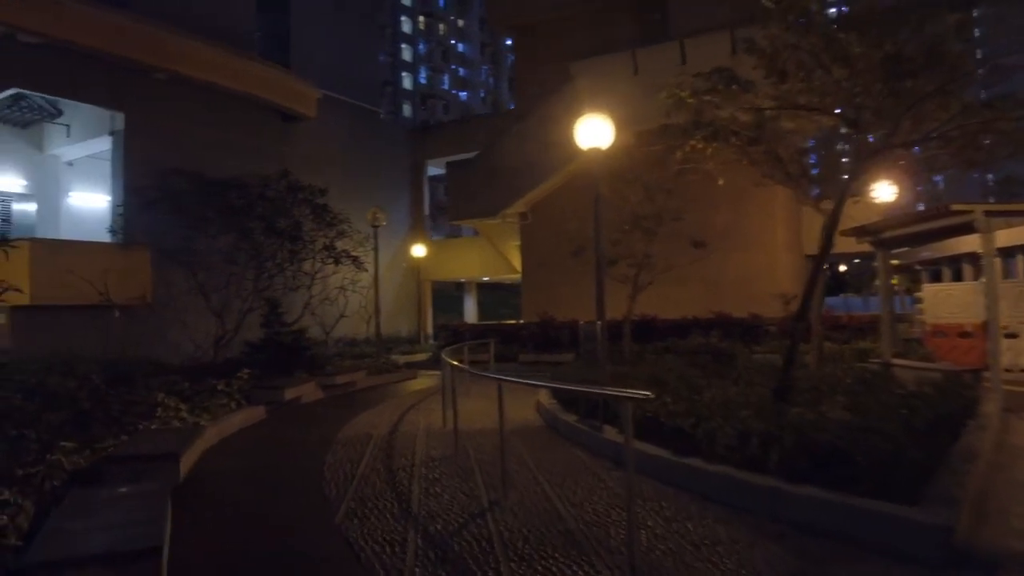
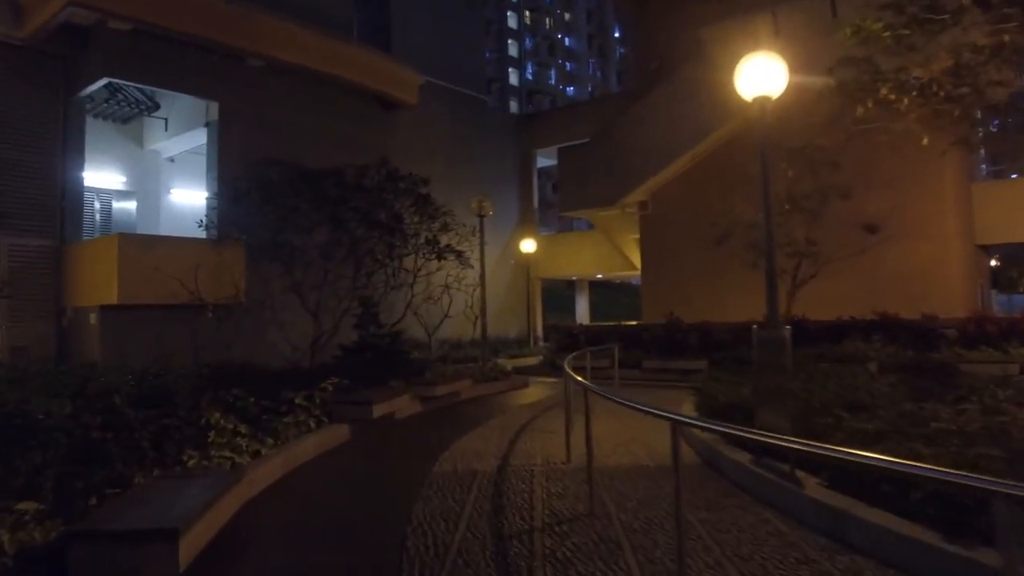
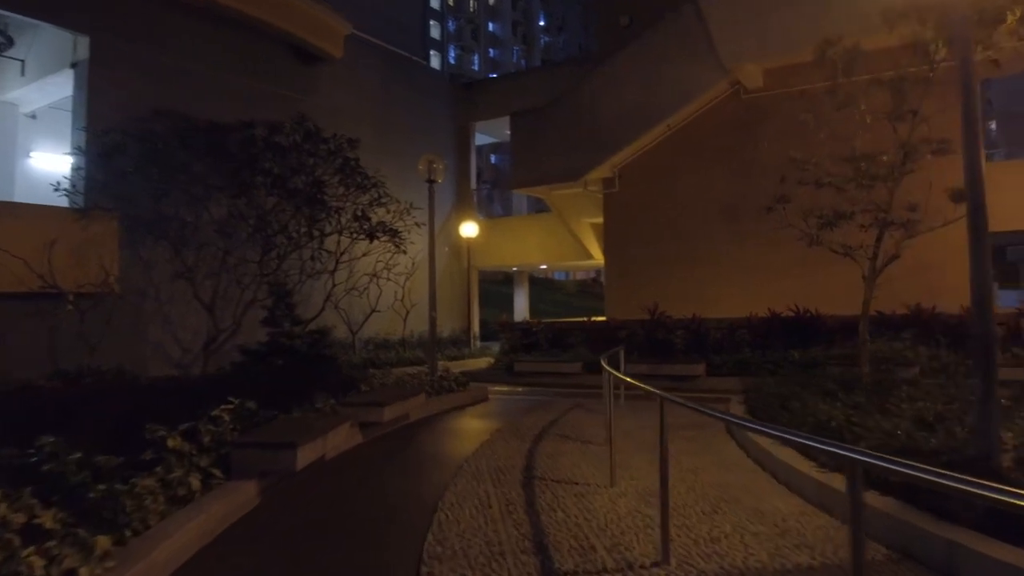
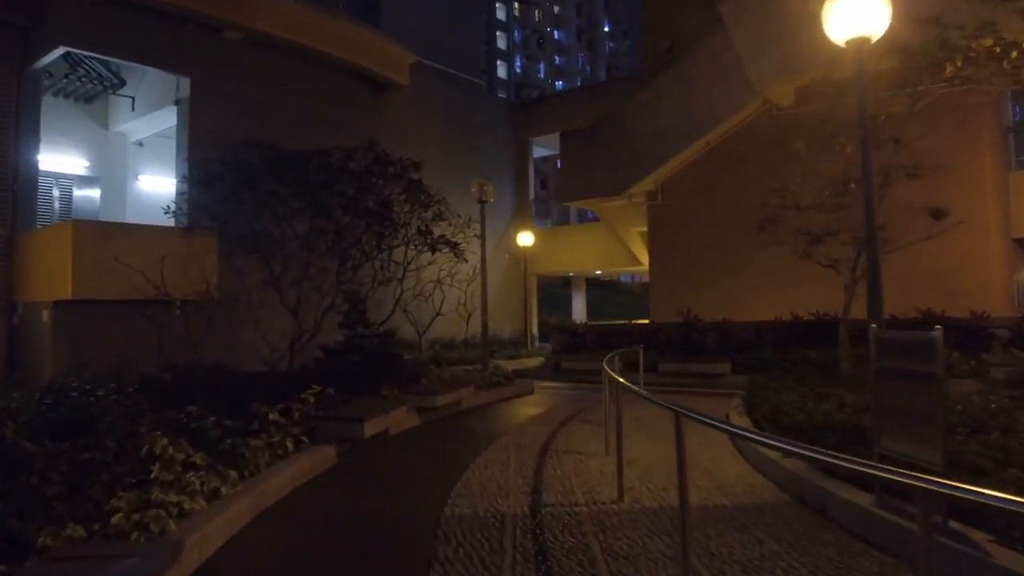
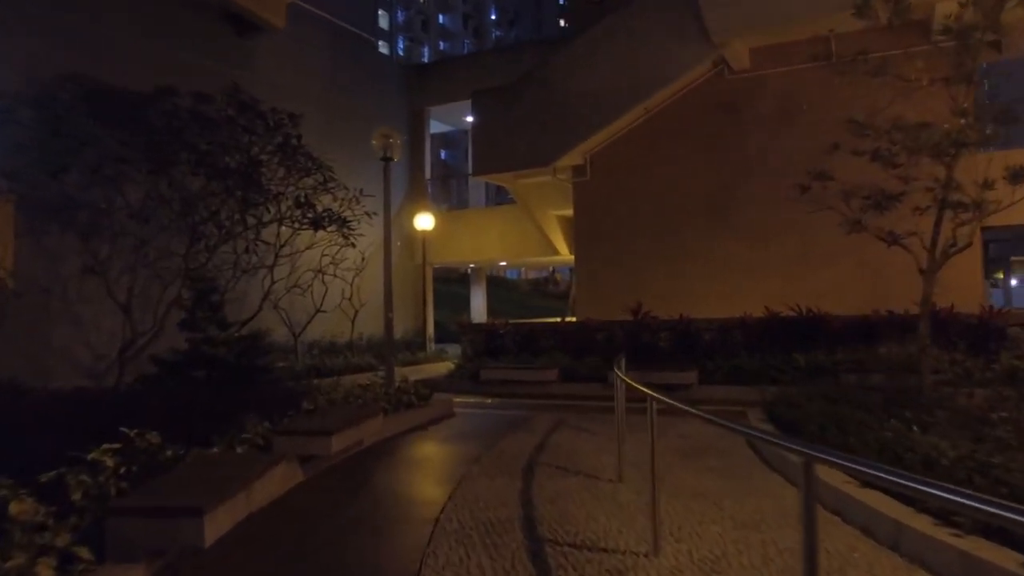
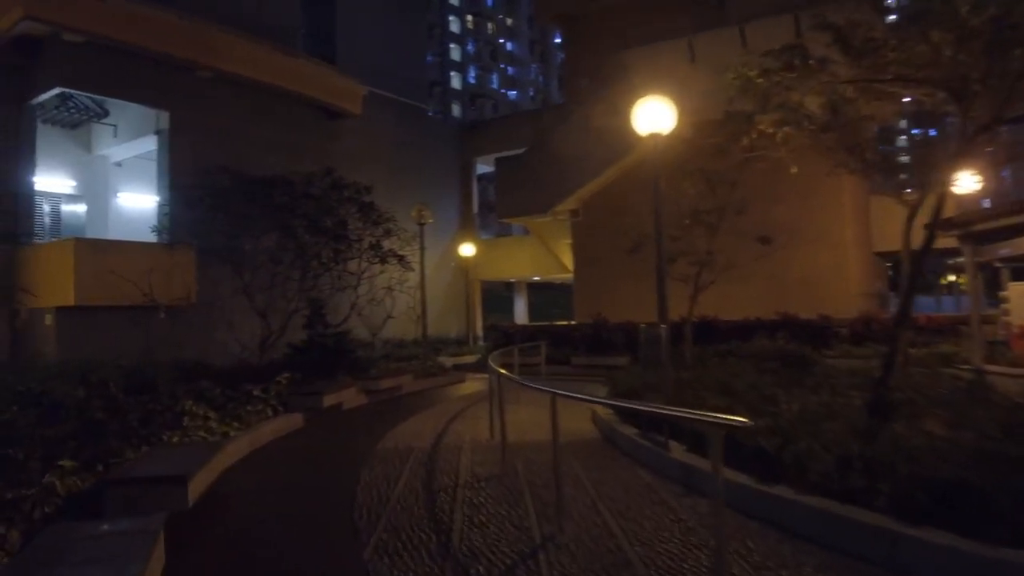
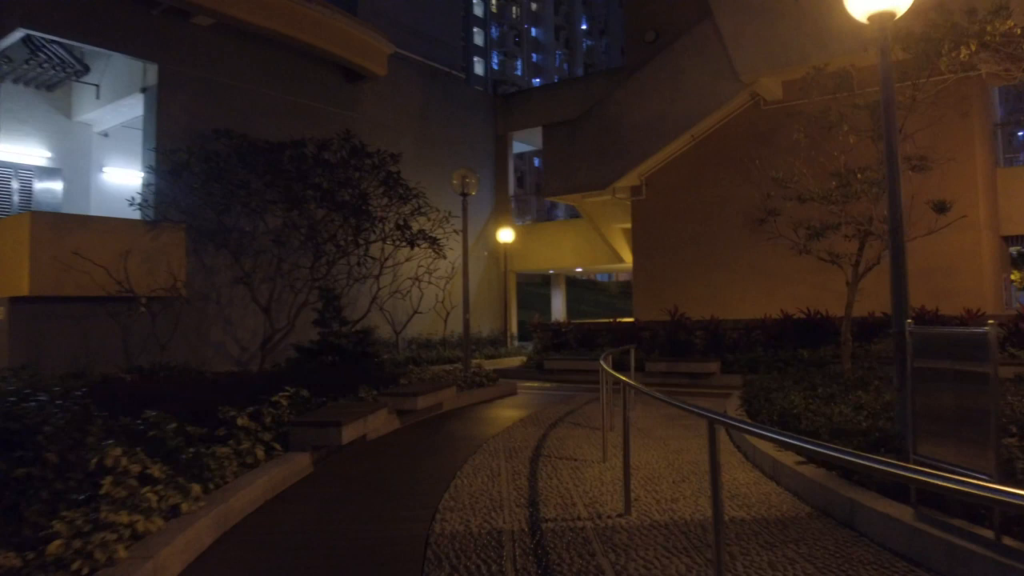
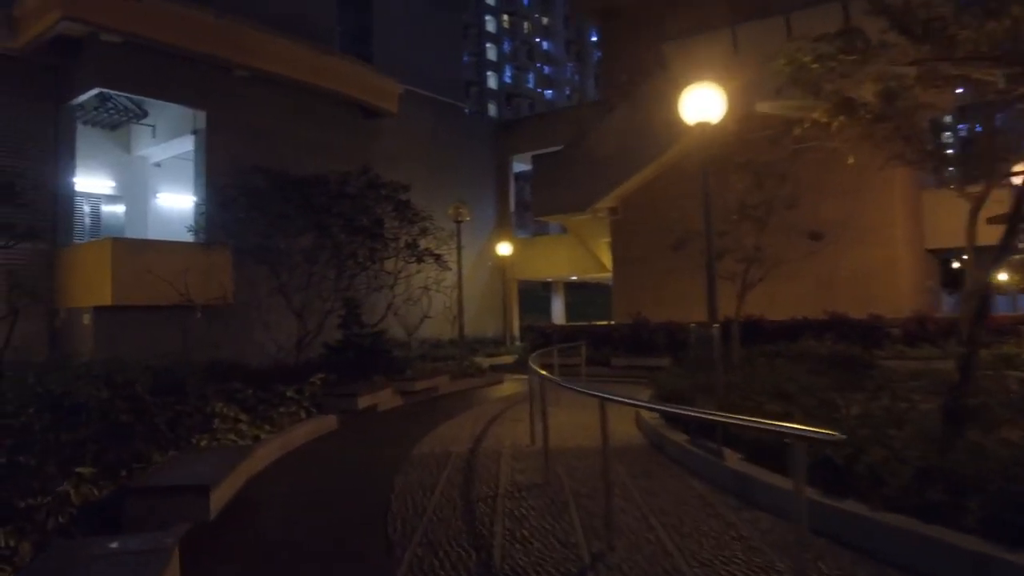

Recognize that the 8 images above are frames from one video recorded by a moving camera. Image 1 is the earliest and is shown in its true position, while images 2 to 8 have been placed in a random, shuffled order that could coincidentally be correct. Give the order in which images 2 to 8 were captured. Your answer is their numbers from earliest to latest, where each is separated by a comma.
6, 8, 2, 4, 7, 3, 5
